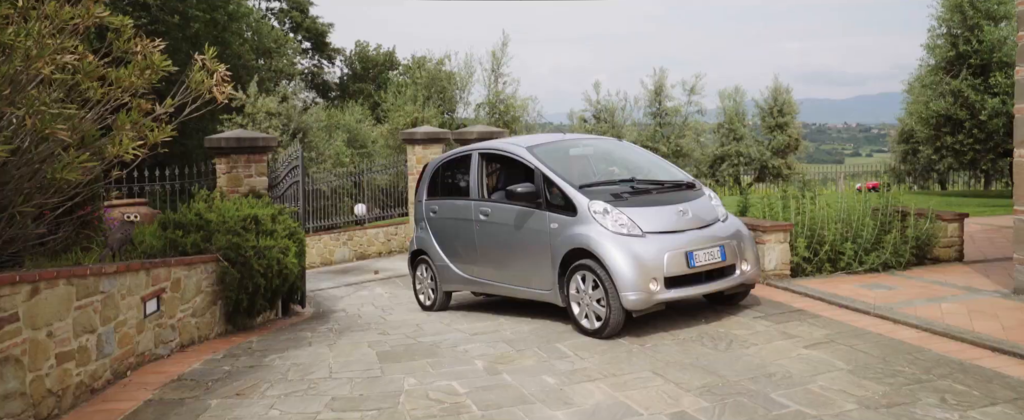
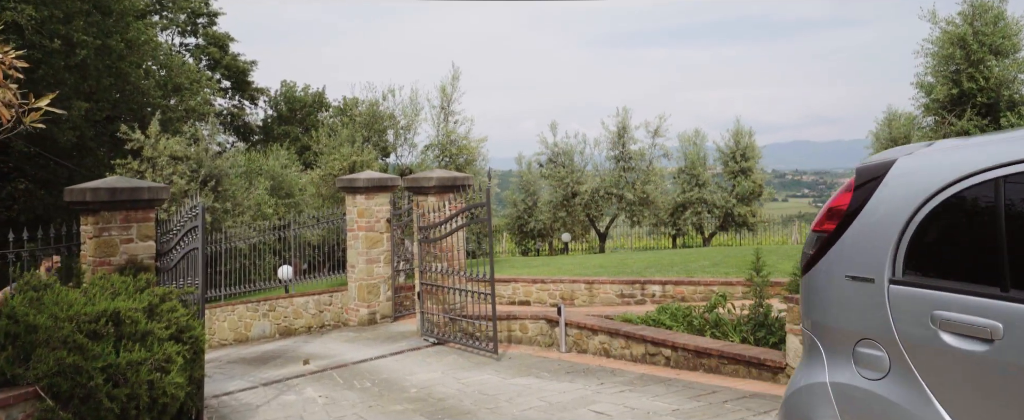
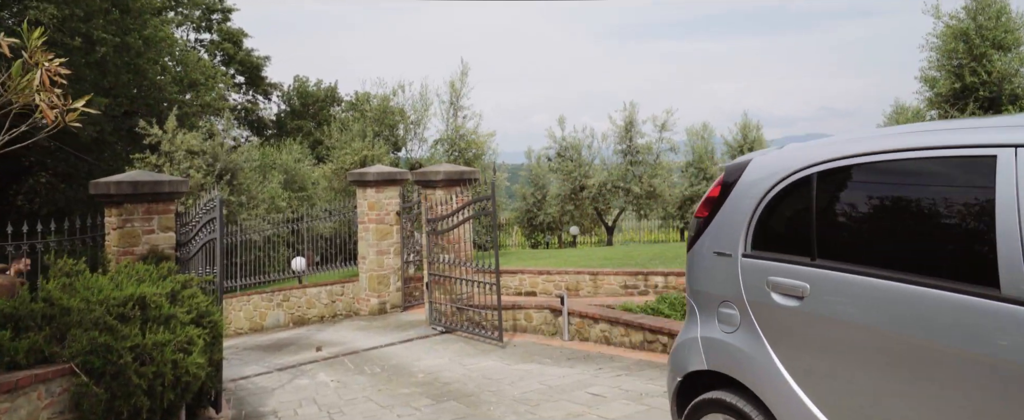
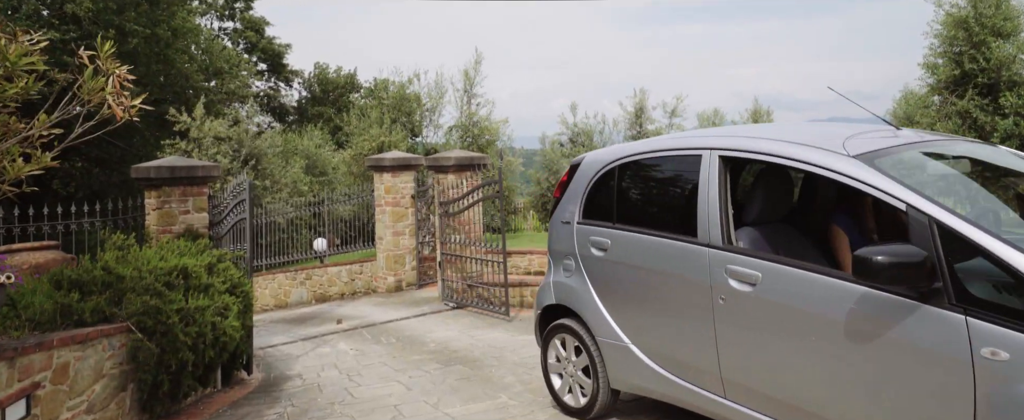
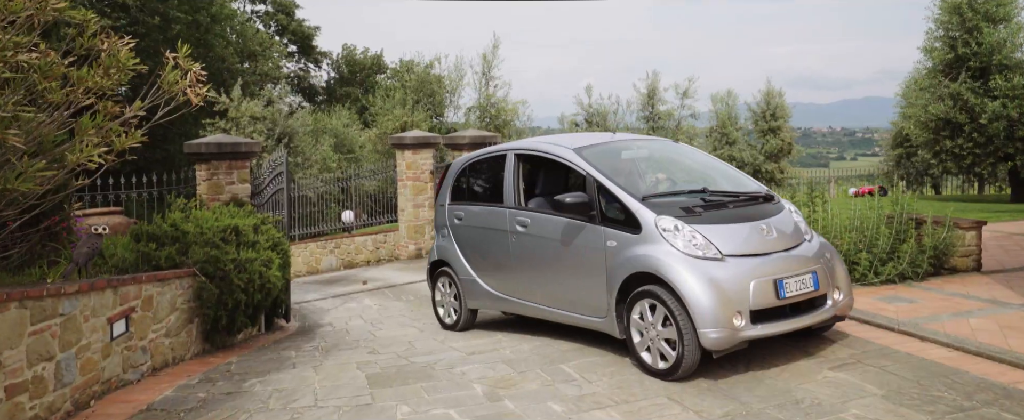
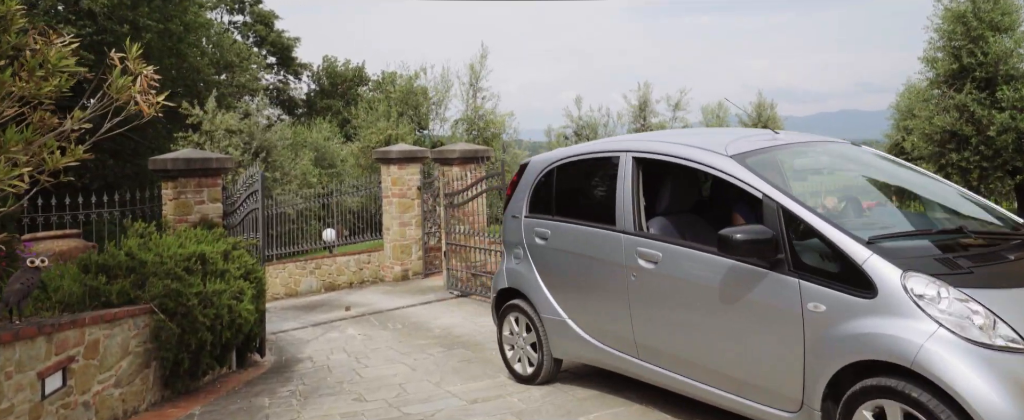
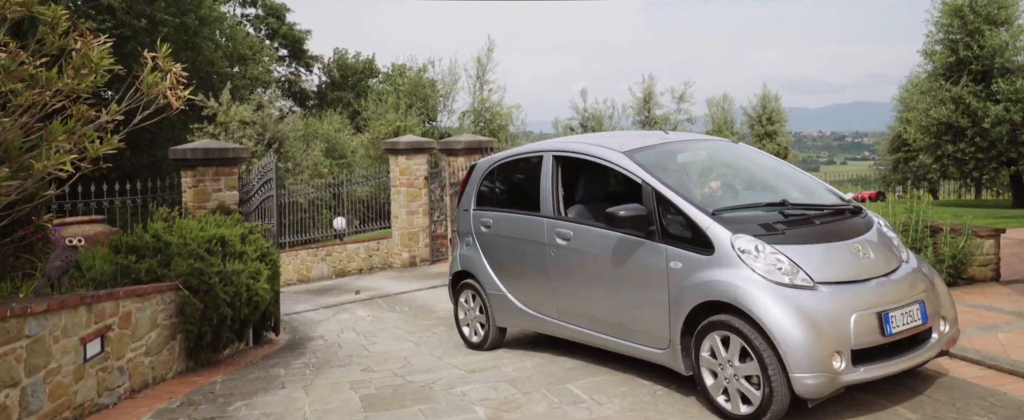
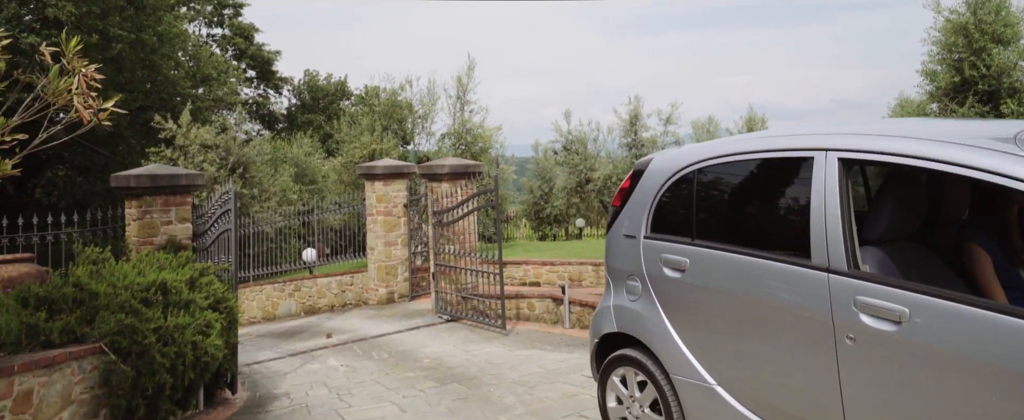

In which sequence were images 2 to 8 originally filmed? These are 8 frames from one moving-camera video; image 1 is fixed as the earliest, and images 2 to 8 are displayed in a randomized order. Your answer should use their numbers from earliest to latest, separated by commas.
5, 7, 6, 4, 8, 3, 2
